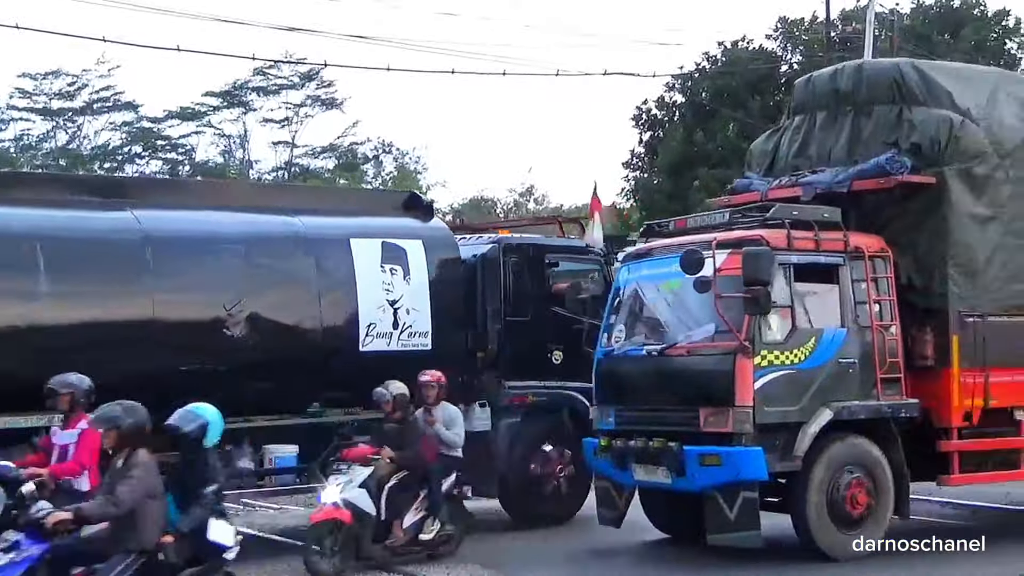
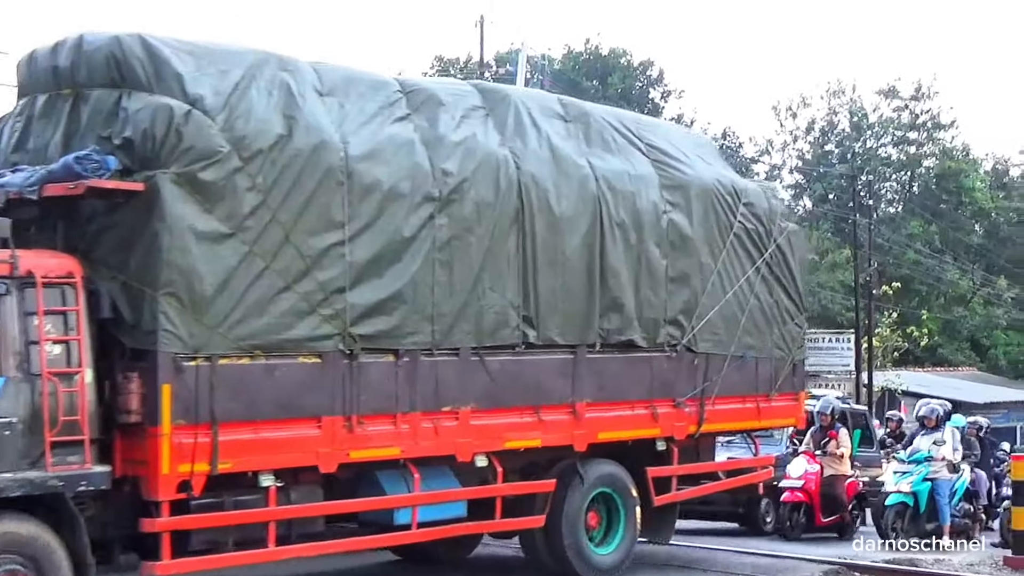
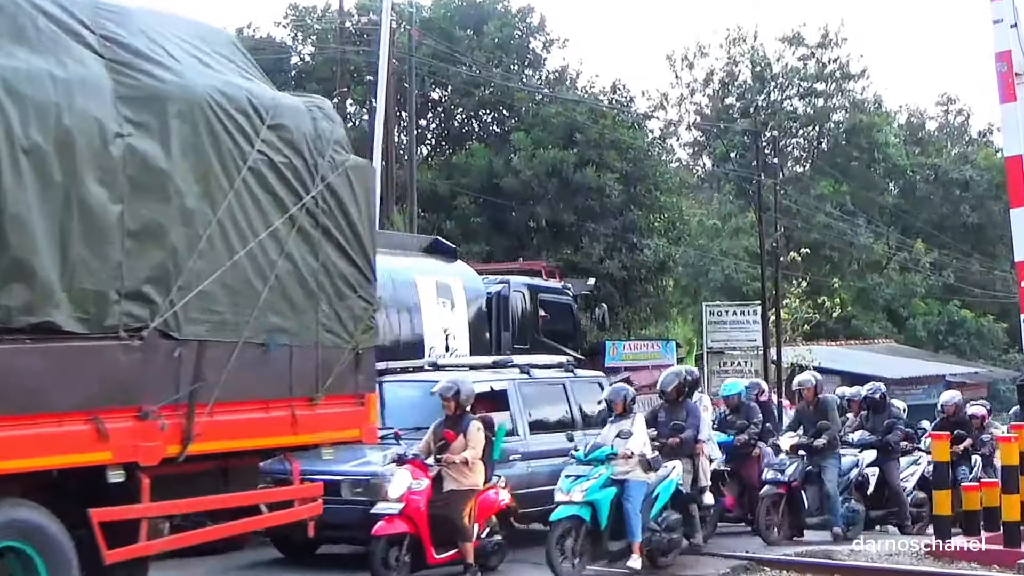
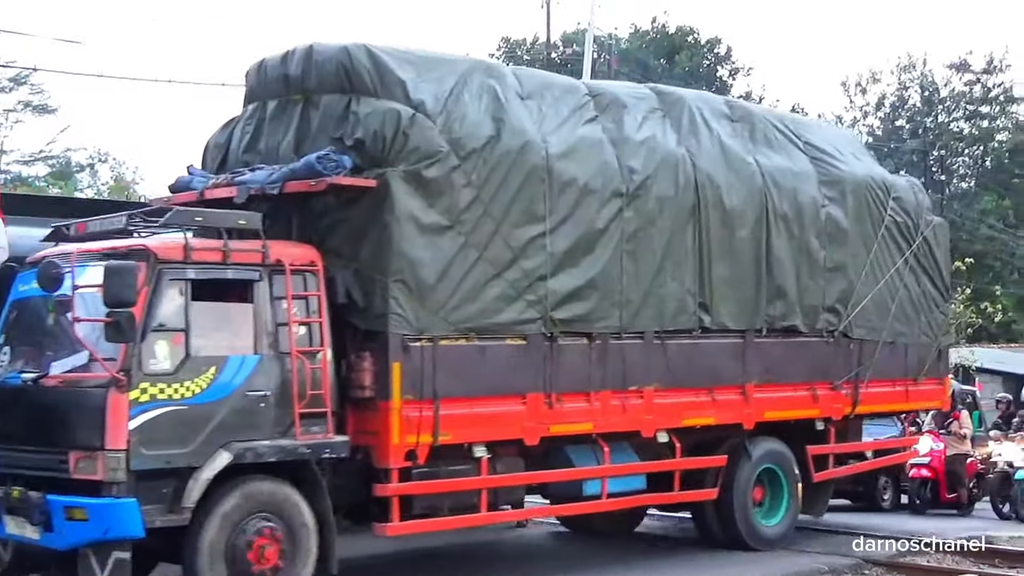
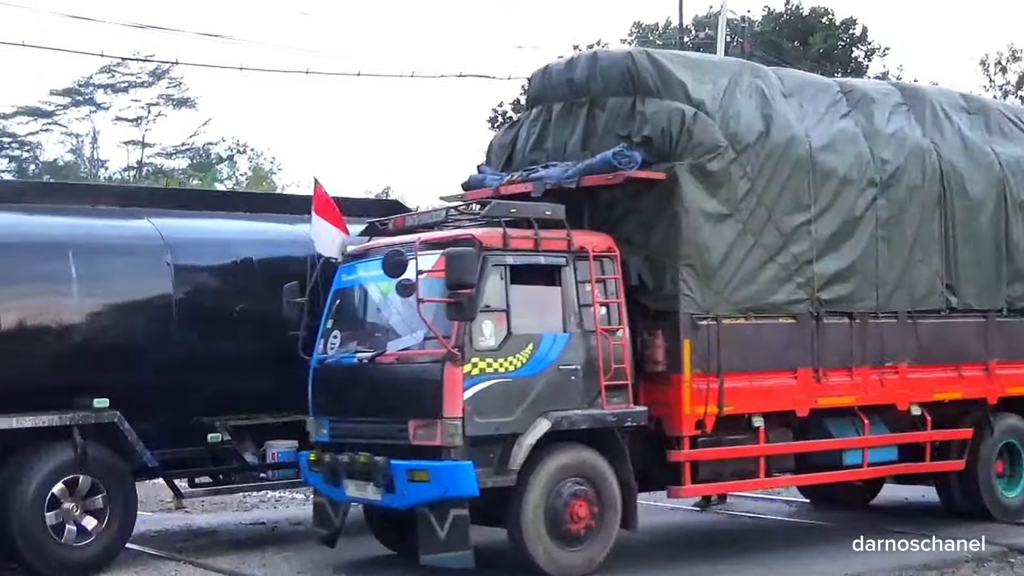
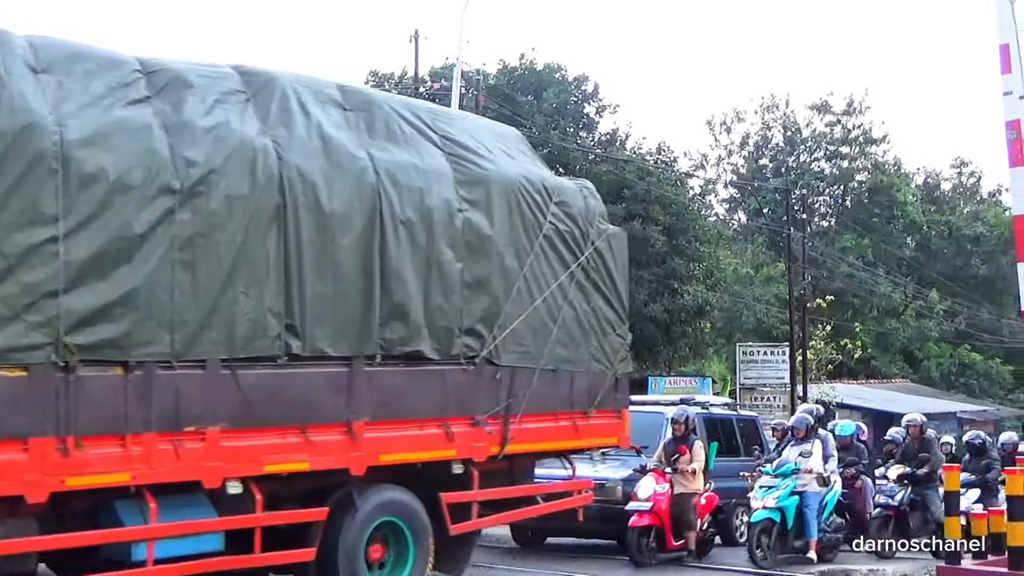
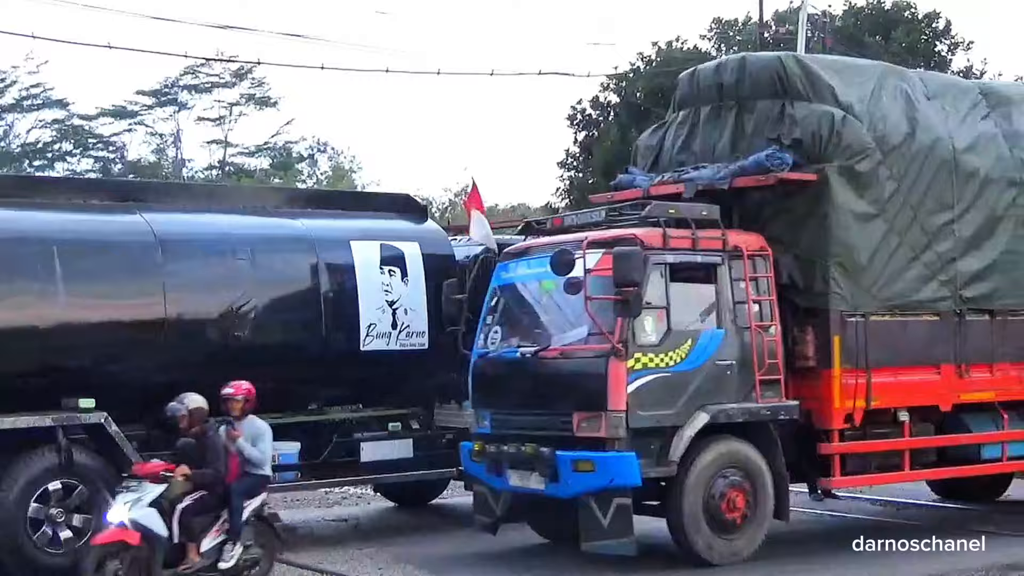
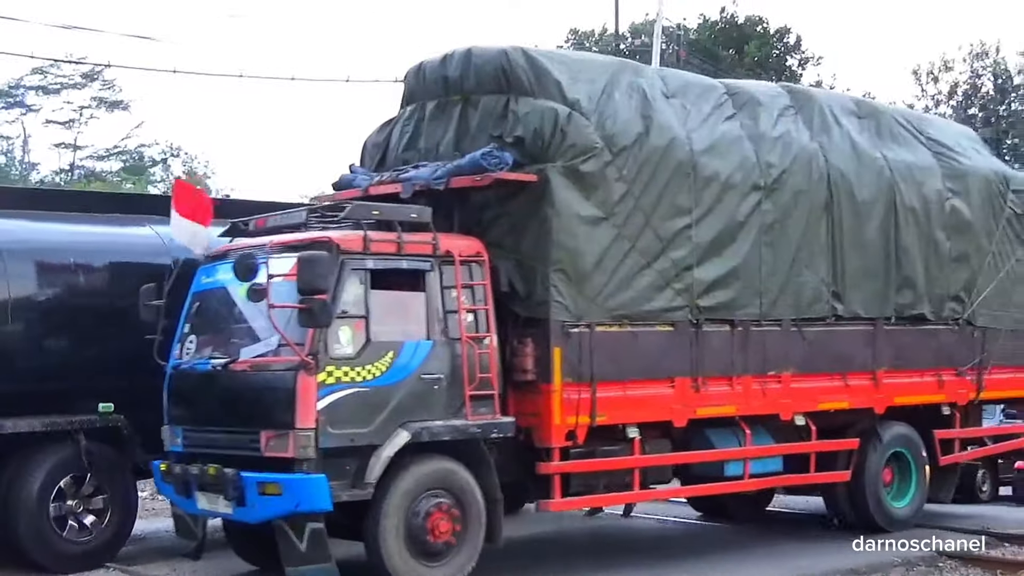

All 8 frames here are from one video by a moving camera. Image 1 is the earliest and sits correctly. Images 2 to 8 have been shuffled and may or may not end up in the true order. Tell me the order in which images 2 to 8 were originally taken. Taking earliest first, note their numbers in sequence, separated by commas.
7, 5, 8, 4, 2, 6, 3
